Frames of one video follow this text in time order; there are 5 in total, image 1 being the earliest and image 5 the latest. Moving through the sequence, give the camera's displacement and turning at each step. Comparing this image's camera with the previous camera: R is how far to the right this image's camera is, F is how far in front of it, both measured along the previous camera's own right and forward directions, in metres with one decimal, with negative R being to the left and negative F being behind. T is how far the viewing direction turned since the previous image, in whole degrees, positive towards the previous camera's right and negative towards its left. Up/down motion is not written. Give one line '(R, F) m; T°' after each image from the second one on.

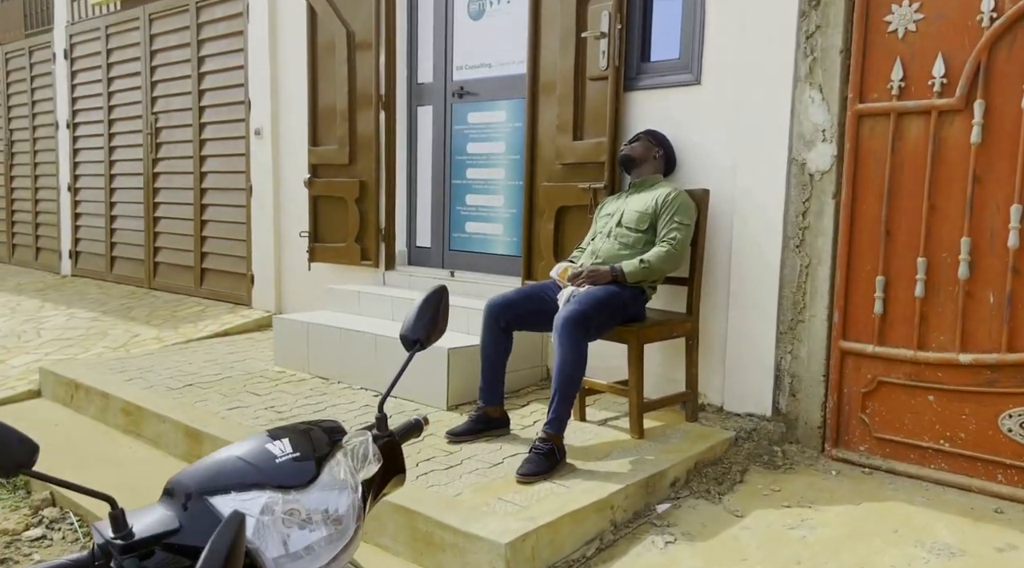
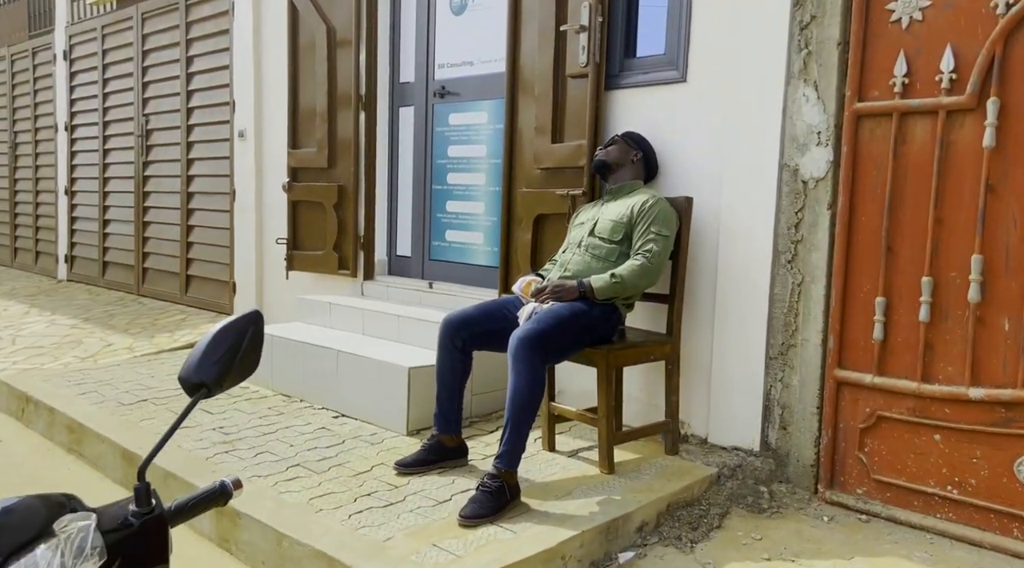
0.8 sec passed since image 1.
(+0.3, +0.4) m; -3°
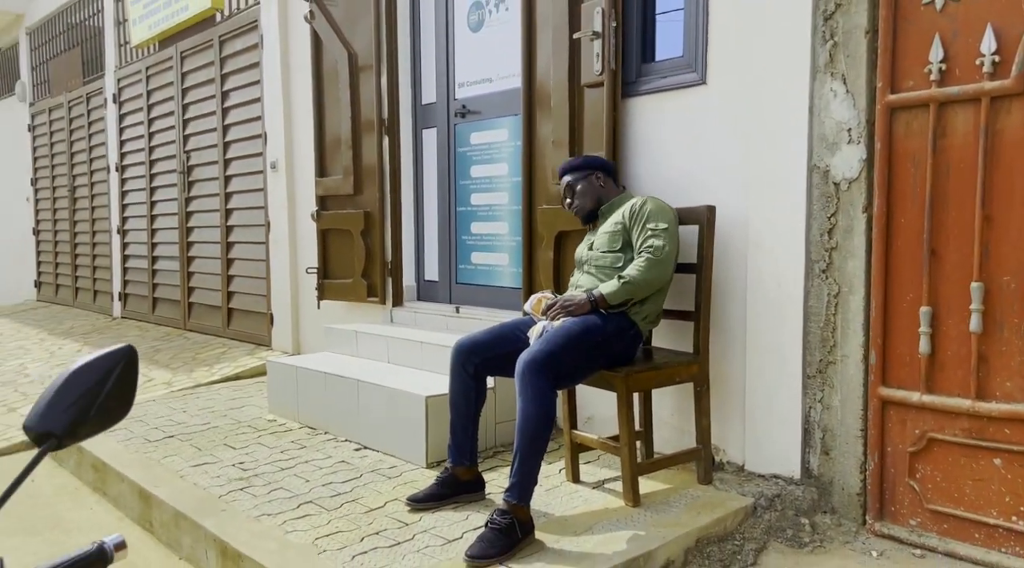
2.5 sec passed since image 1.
(+0.2, +0.2) m; -5°
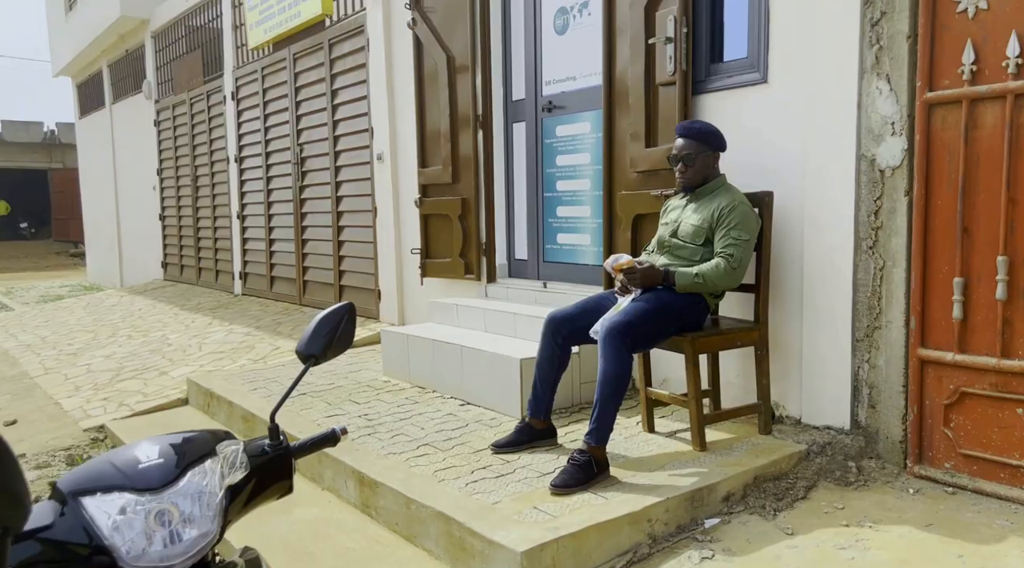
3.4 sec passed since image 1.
(0.0, -0.6) m; -5°
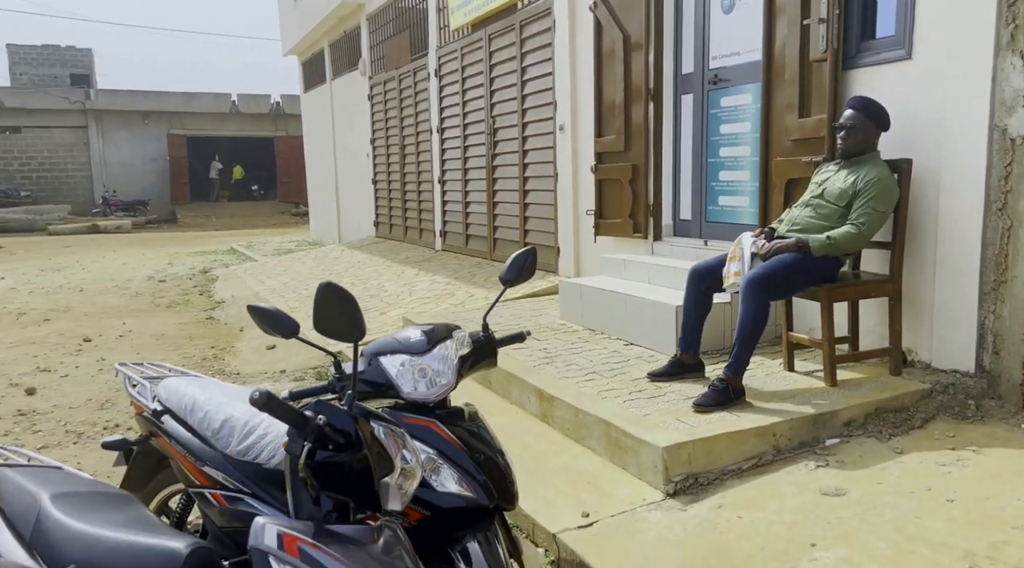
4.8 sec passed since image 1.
(+0.2, -0.8) m; -12°
